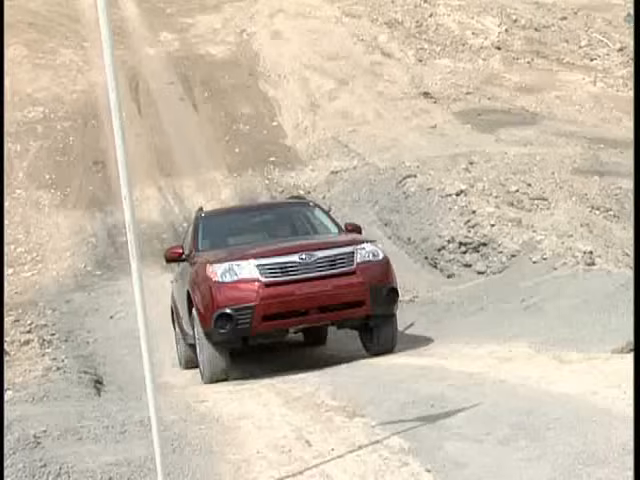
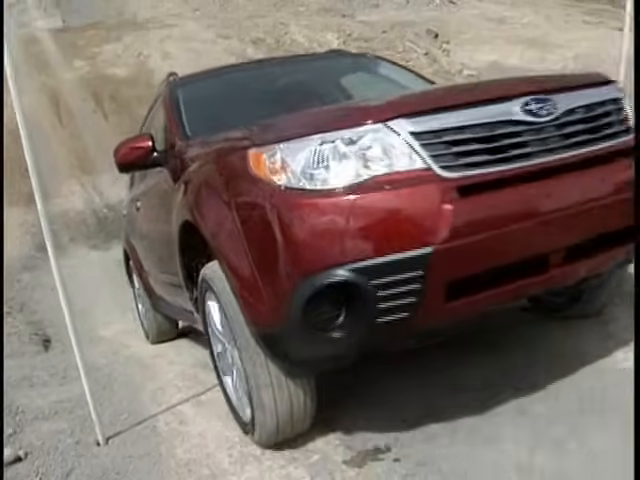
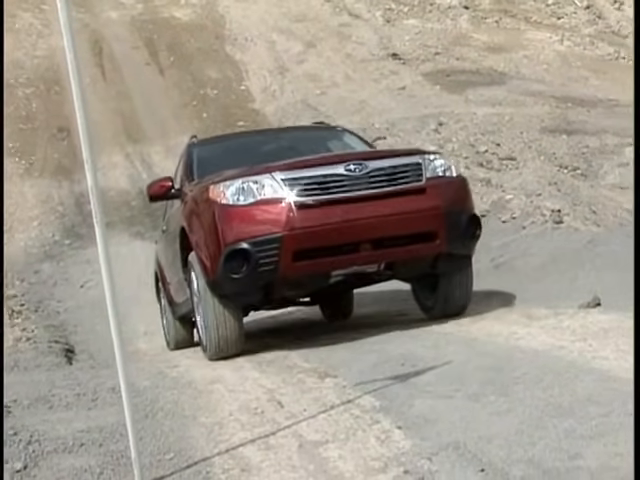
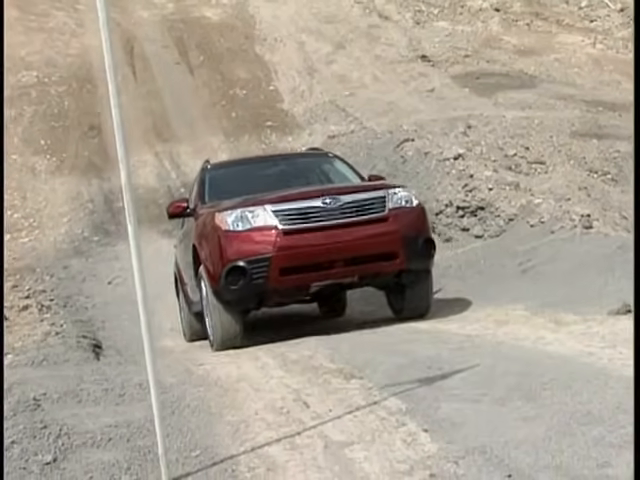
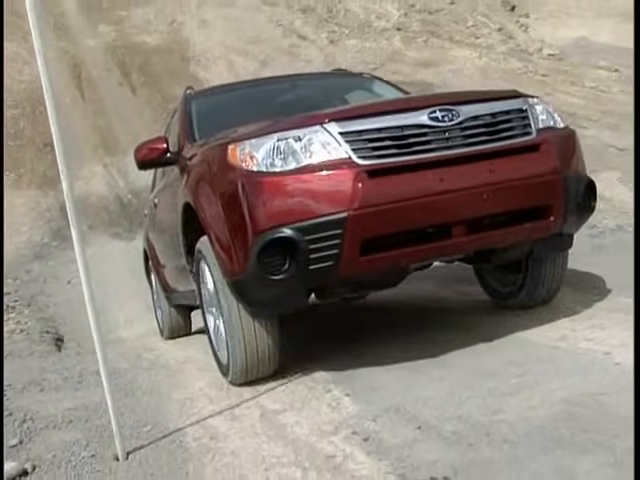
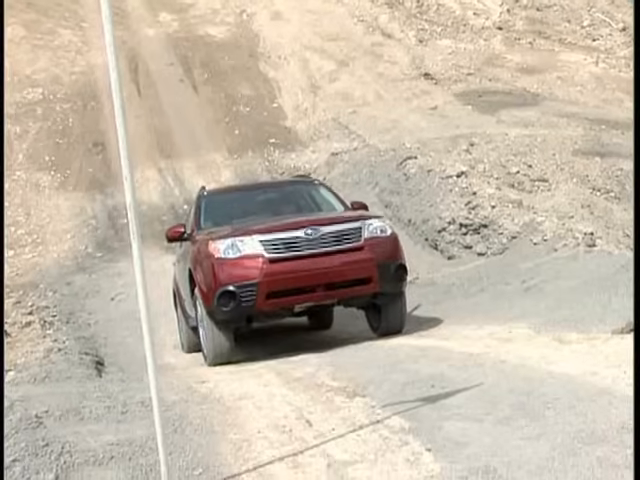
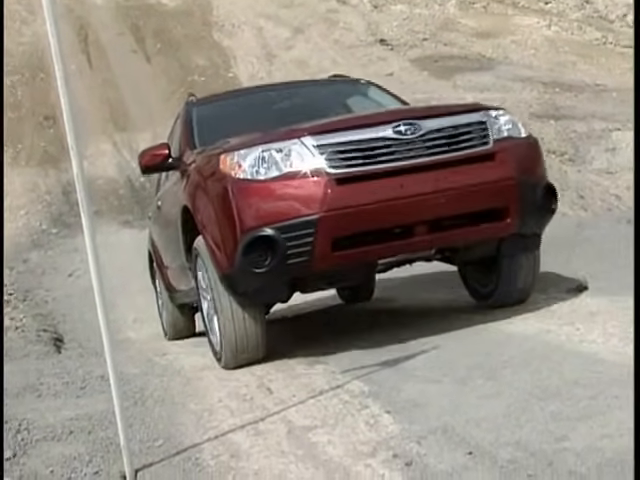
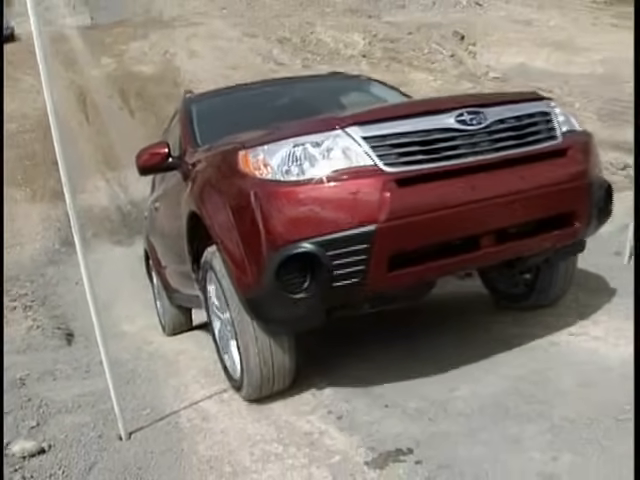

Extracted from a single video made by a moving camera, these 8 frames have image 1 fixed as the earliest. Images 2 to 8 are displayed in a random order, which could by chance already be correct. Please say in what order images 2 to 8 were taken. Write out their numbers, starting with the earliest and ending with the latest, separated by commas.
6, 4, 3, 7, 5, 8, 2
